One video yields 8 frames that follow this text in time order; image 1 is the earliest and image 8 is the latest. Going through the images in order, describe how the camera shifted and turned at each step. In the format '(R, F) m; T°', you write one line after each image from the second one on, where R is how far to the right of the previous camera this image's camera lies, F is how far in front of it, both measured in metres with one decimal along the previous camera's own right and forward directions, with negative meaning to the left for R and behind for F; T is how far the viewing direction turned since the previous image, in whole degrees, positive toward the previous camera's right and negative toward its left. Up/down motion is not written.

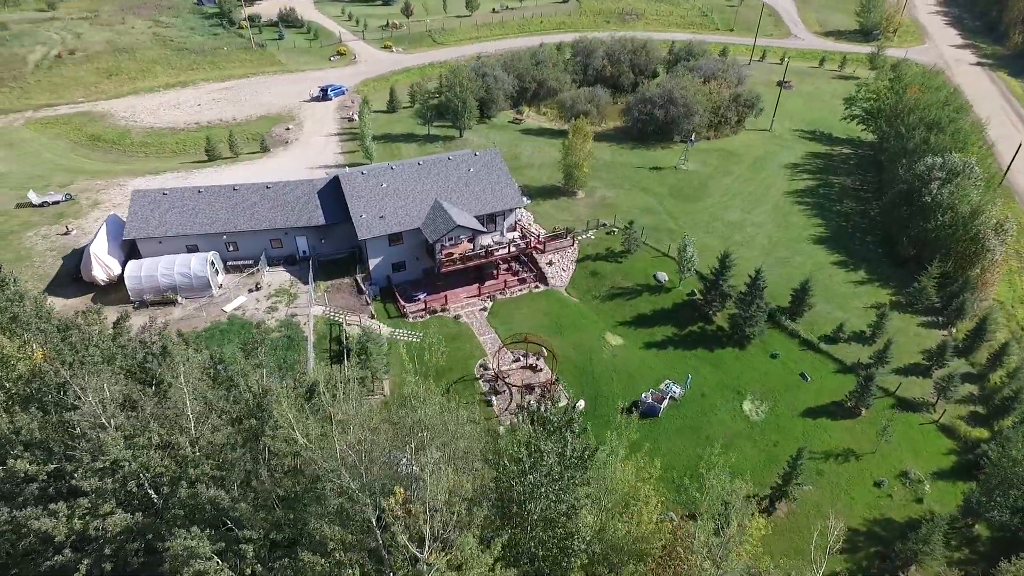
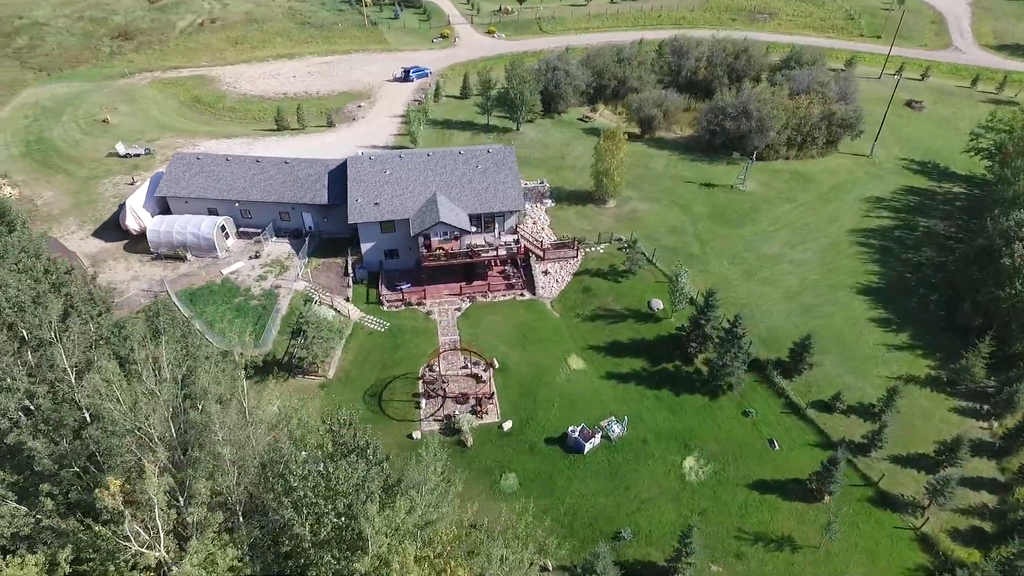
(+9.5, +2.2) m; -13°
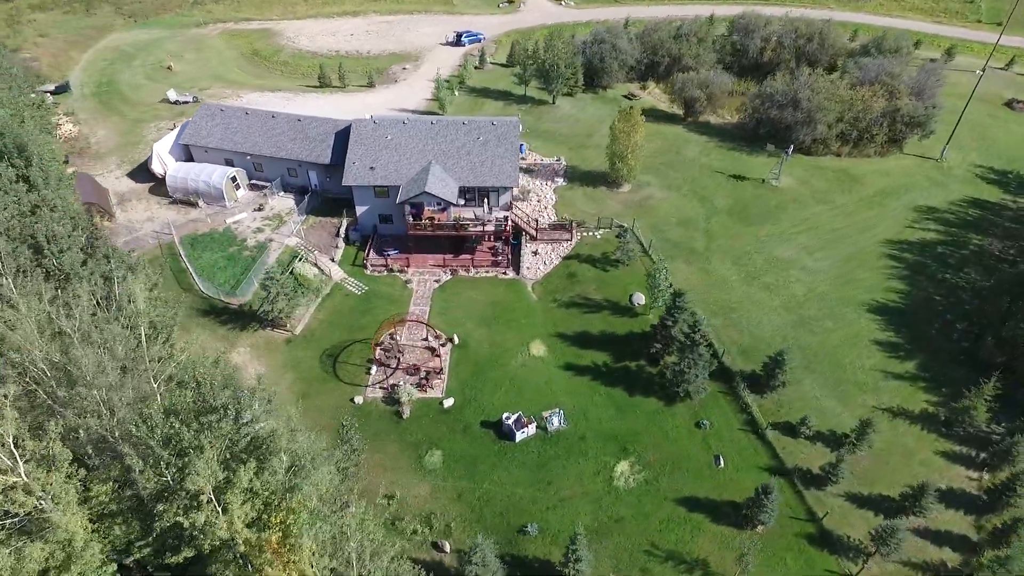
(+6.5, +1.2) m; -8°
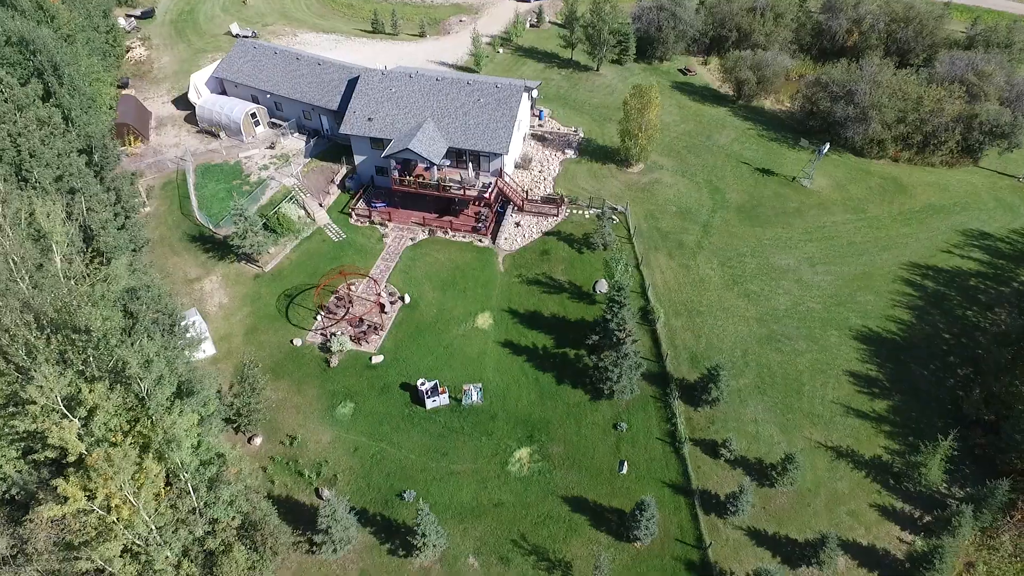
(+7.9, +1.3) m; -9°
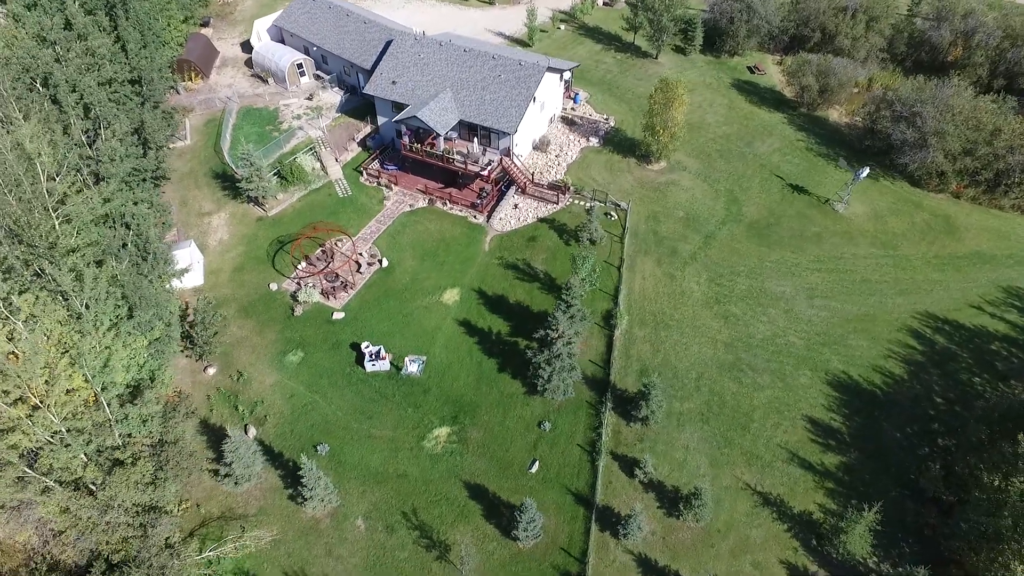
(+6.9, +0.7) m; -9°
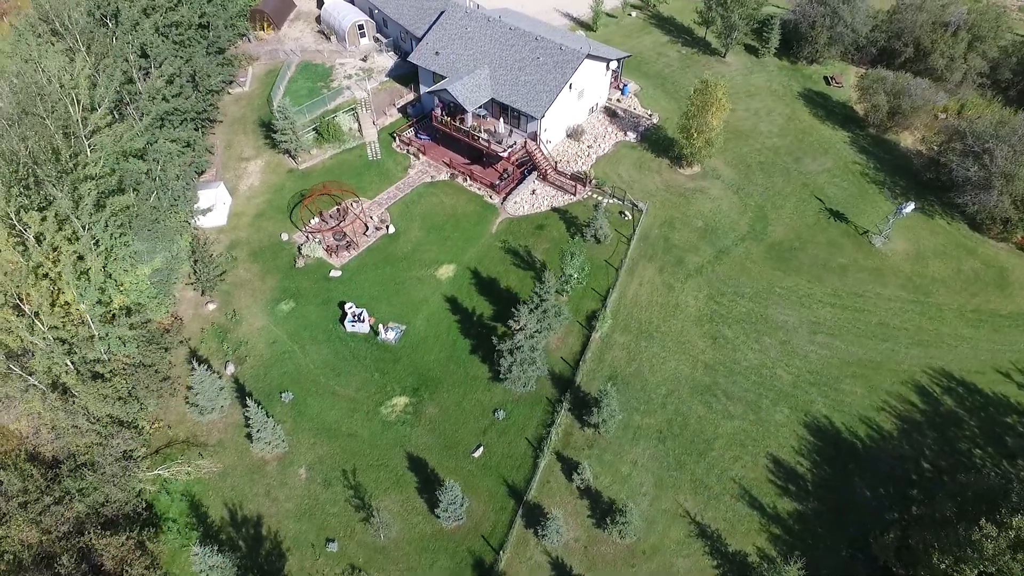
(+4.9, +0.4) m; -8°
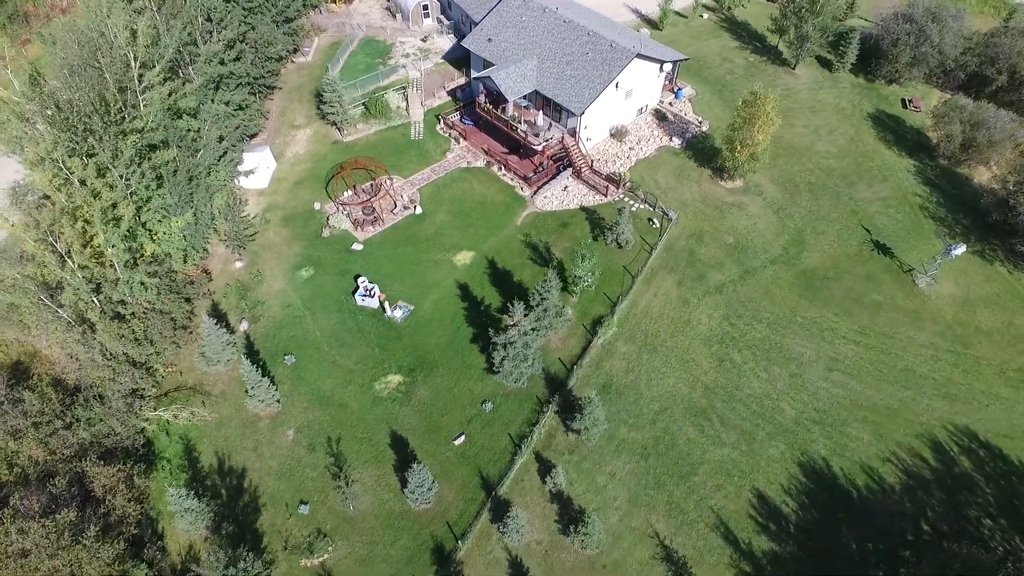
(+2.9, +0.3) m; -6°
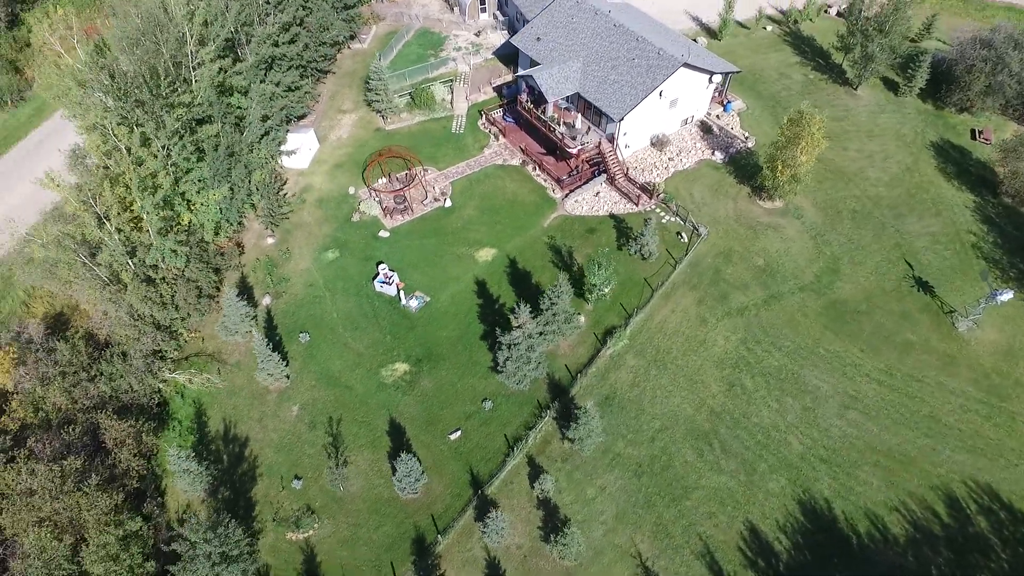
(+1.9, +0.2) m; -5°
